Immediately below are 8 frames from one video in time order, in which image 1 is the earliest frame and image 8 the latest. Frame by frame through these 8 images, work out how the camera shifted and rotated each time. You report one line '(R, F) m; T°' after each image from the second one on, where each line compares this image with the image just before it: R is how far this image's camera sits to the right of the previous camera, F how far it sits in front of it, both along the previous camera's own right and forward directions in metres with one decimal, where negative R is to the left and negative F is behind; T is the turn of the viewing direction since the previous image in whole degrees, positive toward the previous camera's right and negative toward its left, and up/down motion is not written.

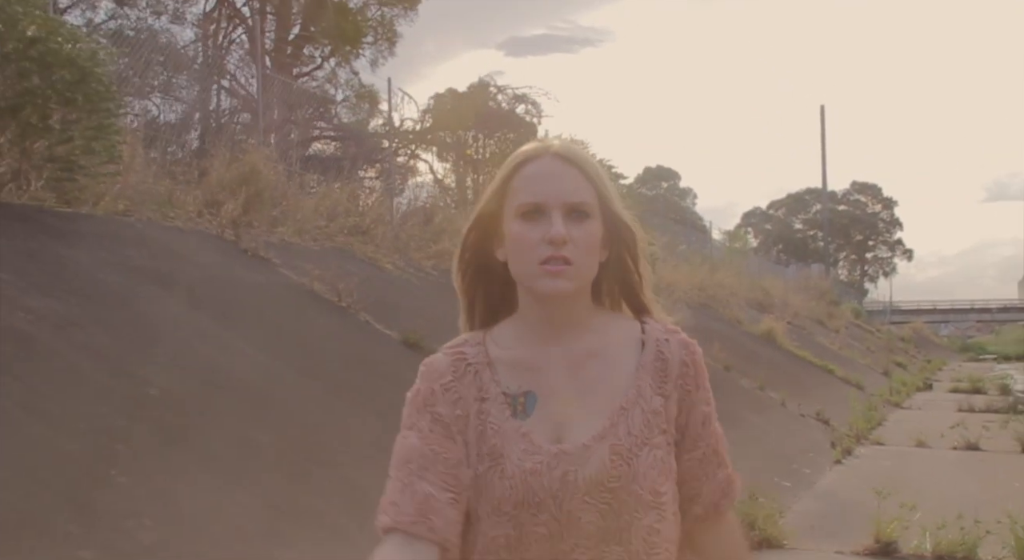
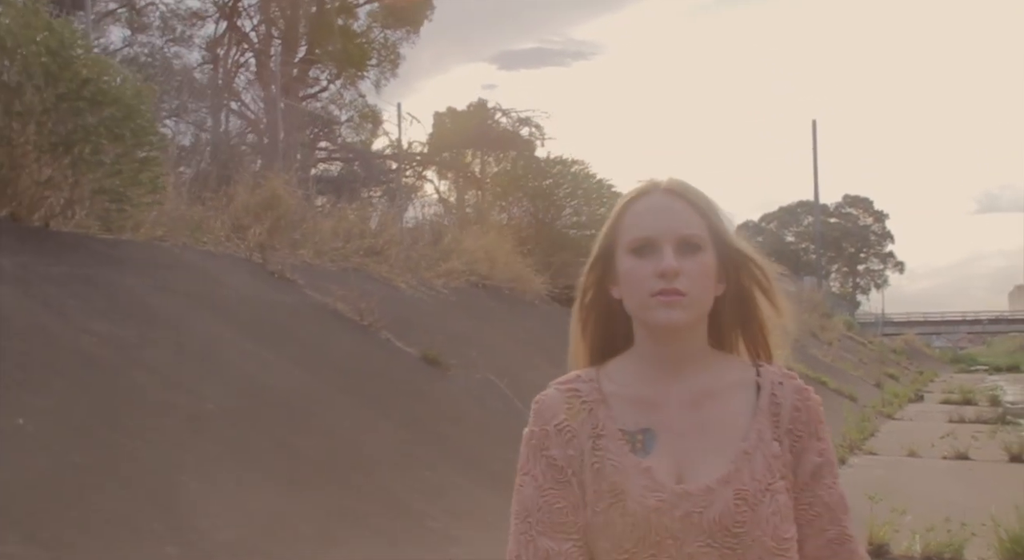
(+0.5, -0.2) m; -16°
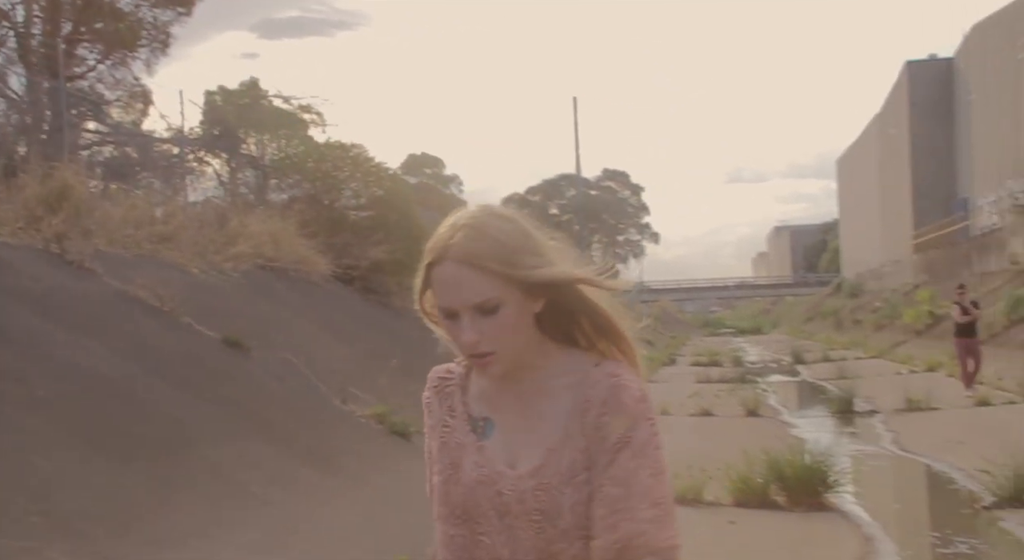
(-0.2, -0.7) m; +15°
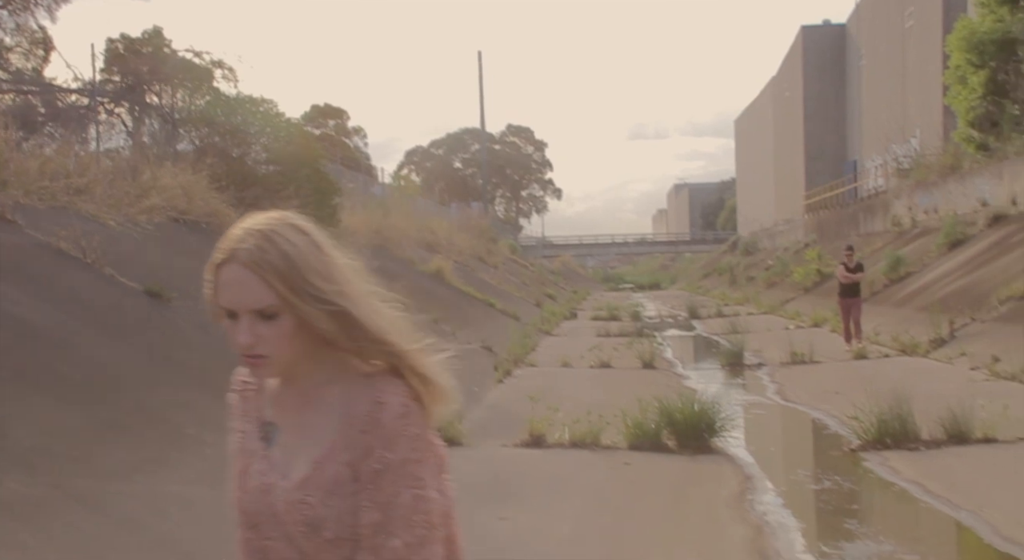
(-0.1, -0.5) m; +6°
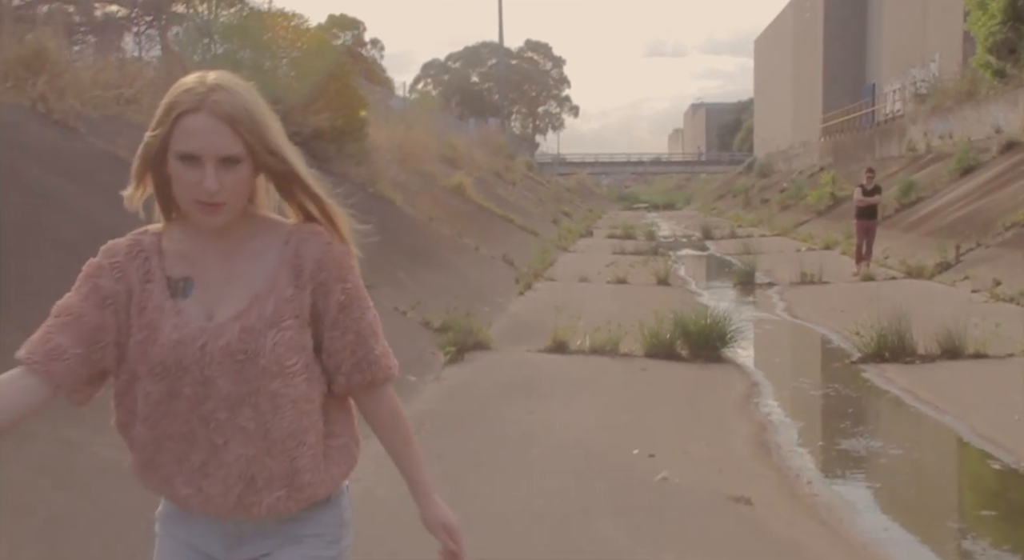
(-0.2, -0.6) m; -1°
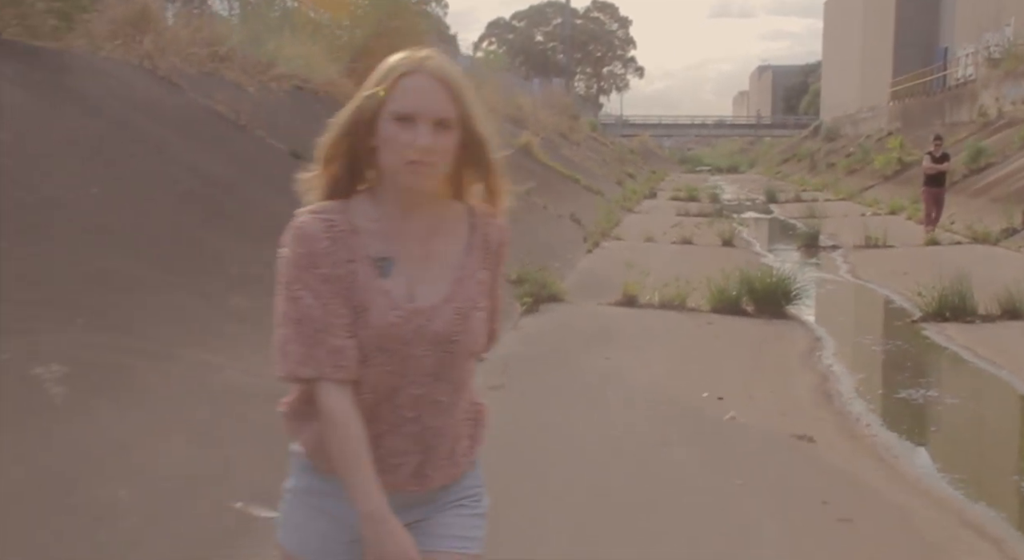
(-0.2, -0.6) m; -4°
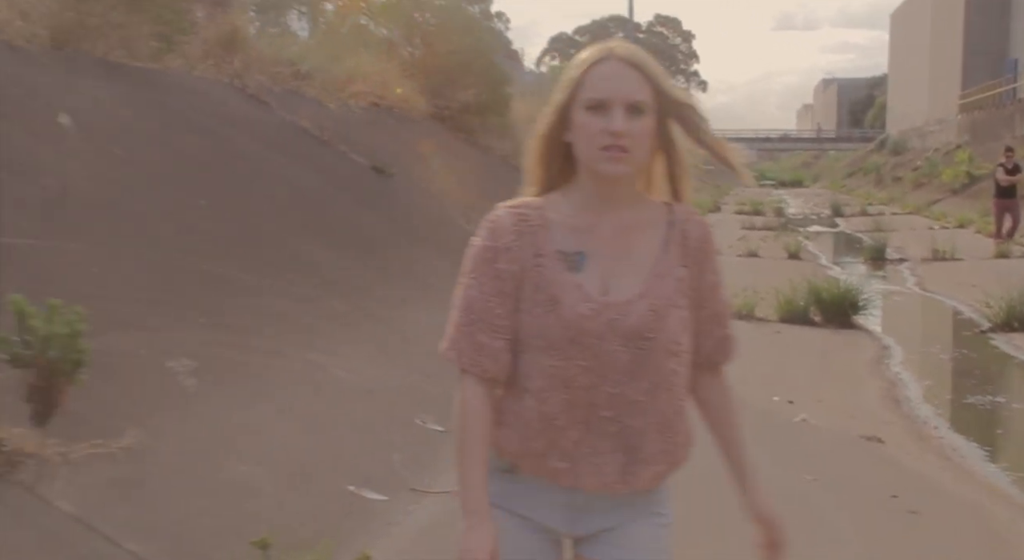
(-0.2, -0.5) m; -4°
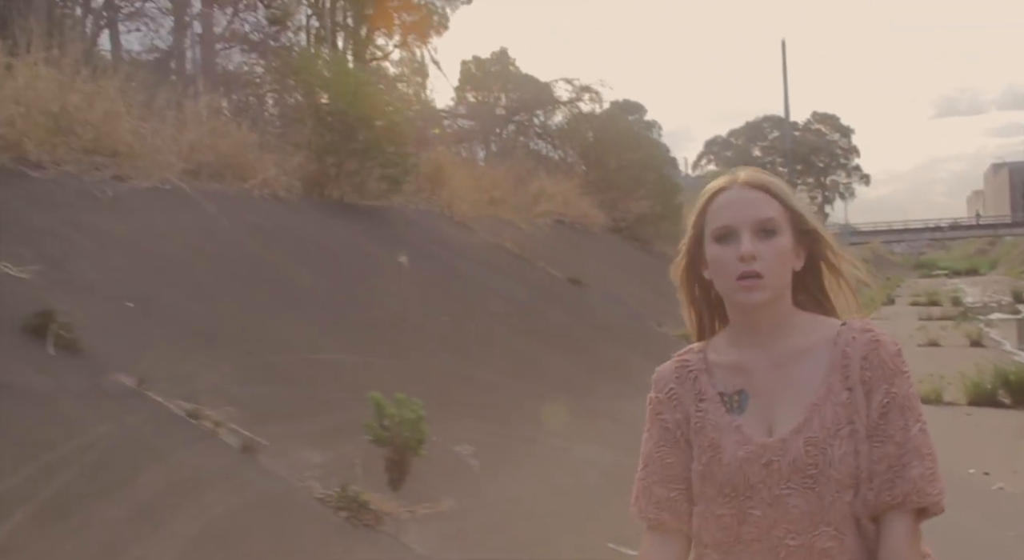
(-0.5, -1.6) m; -10°
